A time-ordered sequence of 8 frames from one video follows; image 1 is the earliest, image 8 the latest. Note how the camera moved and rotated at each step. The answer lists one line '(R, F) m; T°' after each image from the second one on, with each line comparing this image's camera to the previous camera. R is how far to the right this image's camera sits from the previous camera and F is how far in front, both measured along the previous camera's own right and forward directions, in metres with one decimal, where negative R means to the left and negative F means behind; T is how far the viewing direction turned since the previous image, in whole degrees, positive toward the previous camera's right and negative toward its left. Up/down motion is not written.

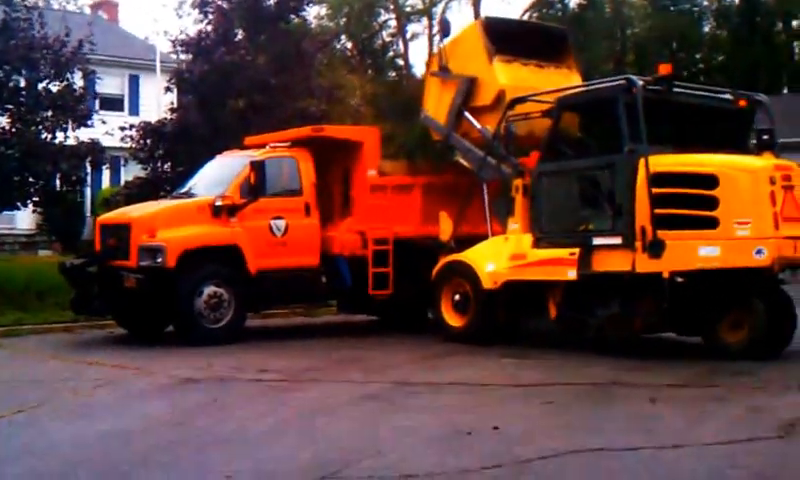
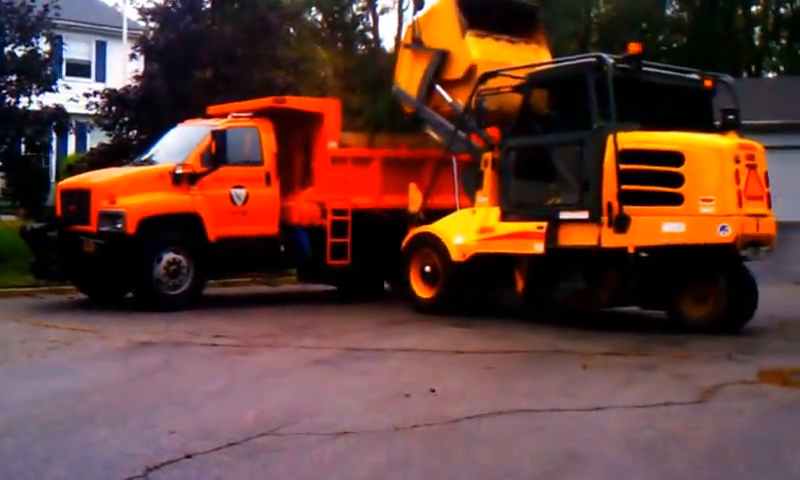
(0.0, 0.0) m; +2°
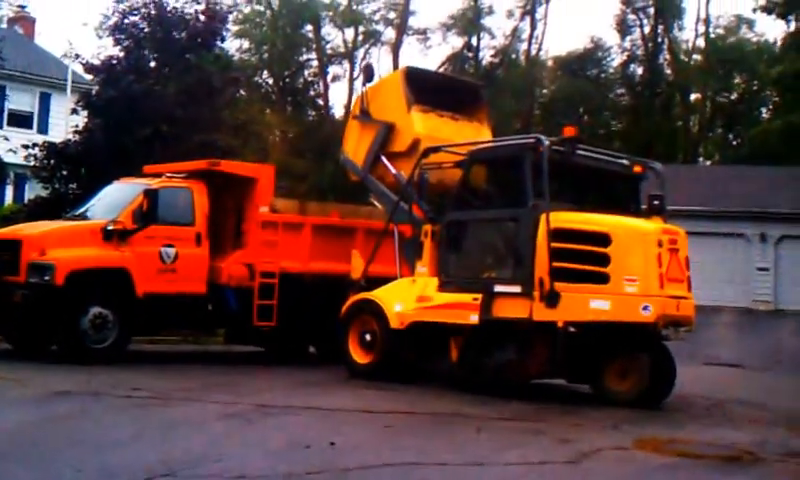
(+0.2, -0.3) m; +2°
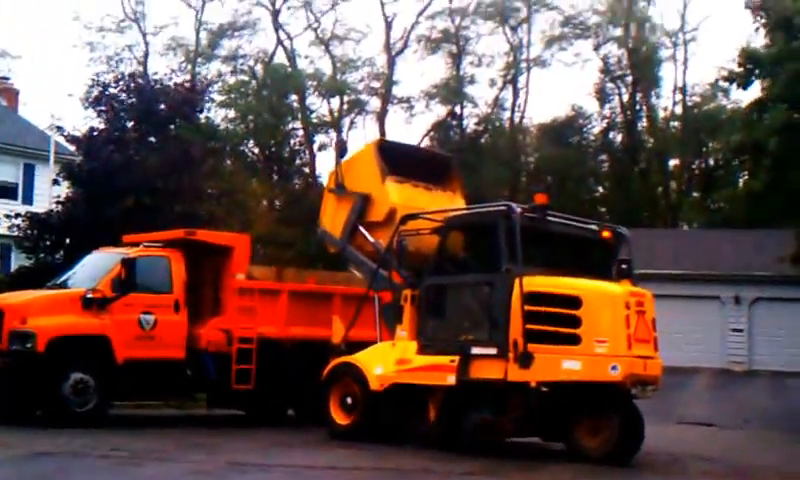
(+0.3, -0.5) m; 0°
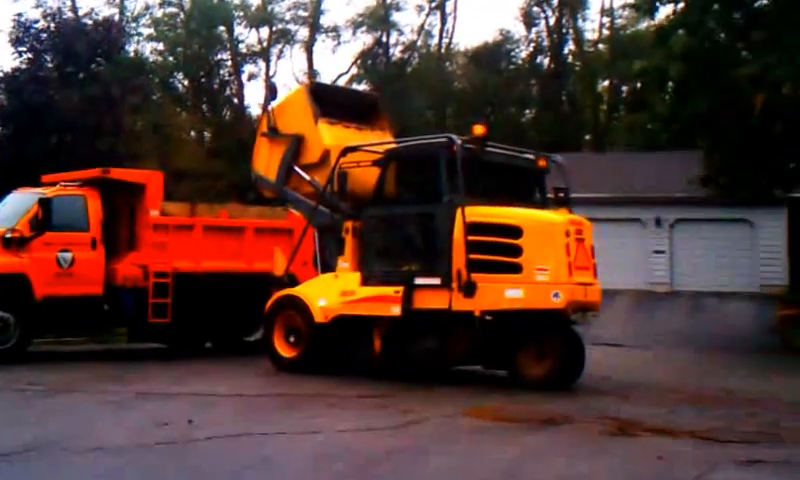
(-0.3, -0.1) m; +4°
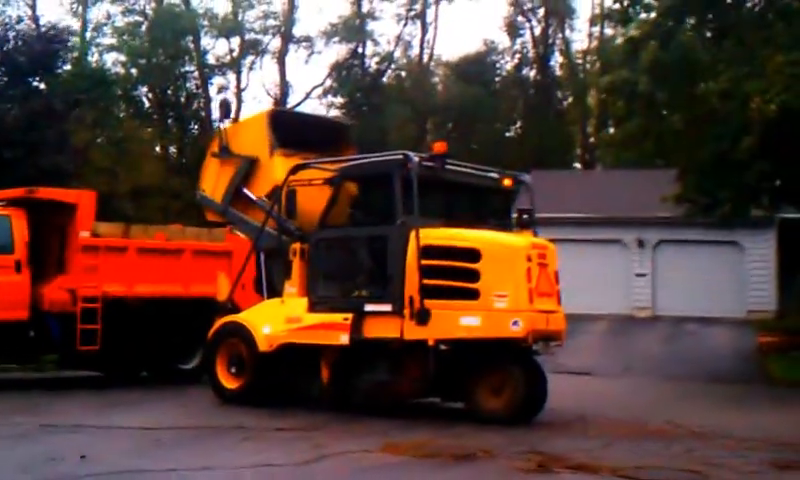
(+0.8, +1.0) m; -1°
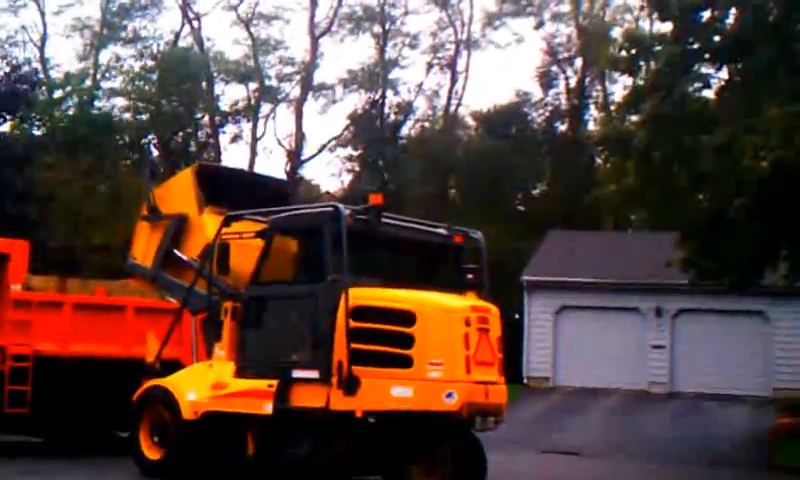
(+2.3, +1.3) m; -7°
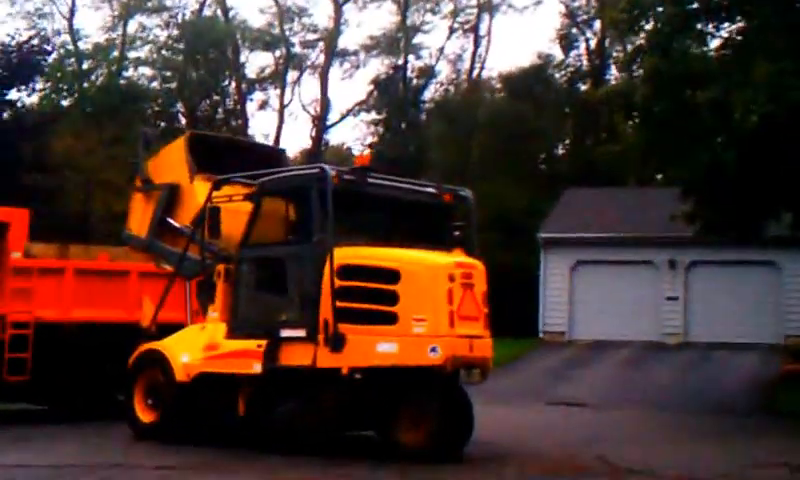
(+1.1, +0.1) m; -4°
